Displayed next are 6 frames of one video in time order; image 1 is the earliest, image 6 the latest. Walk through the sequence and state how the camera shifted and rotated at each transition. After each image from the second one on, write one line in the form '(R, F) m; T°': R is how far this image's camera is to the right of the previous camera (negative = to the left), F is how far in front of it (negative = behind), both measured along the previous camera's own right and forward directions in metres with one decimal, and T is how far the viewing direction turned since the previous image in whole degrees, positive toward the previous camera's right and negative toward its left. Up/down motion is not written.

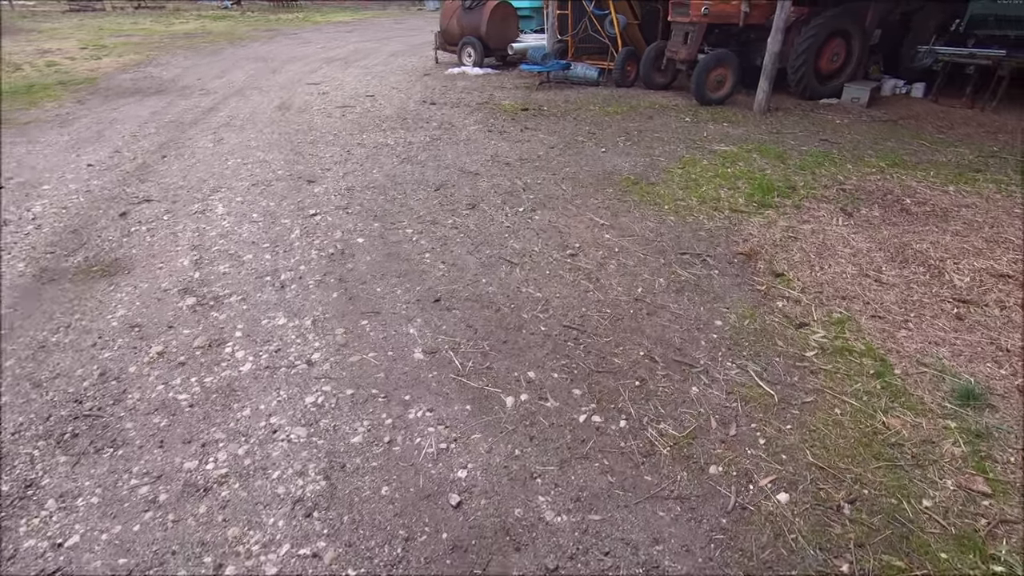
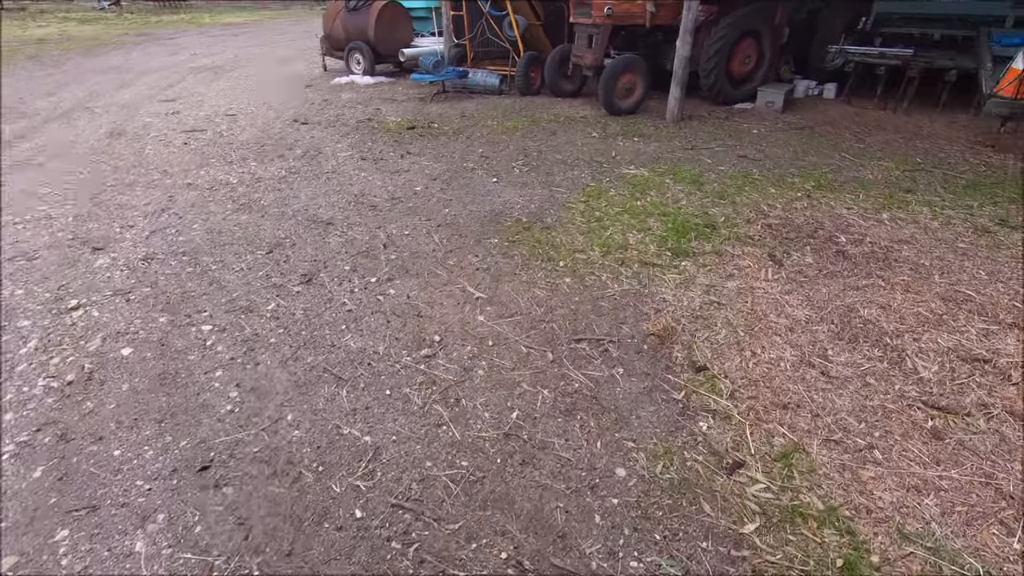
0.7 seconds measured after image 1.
(+0.5, +0.9) m; +6°
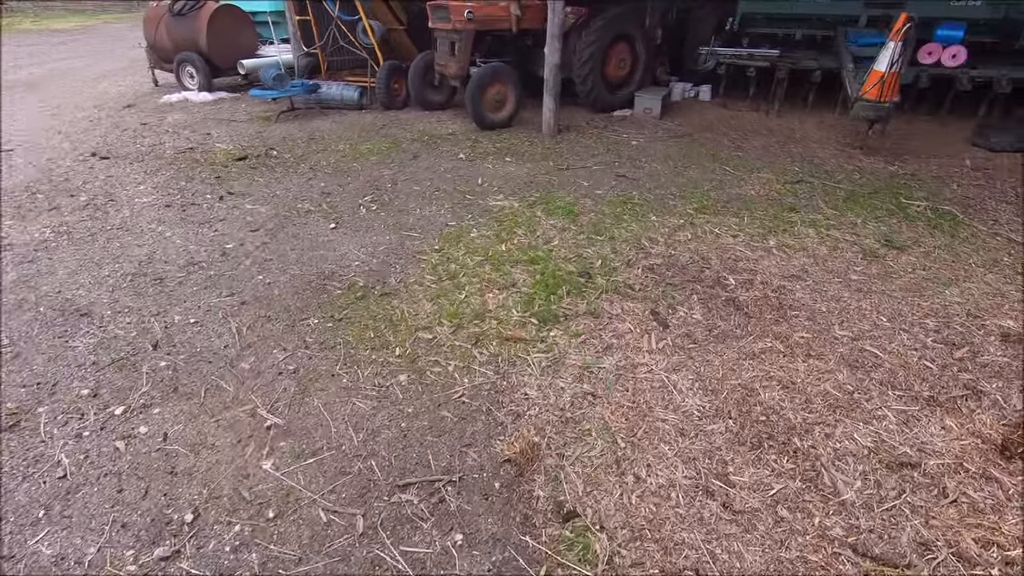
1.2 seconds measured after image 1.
(+0.4, +0.7) m; +9°
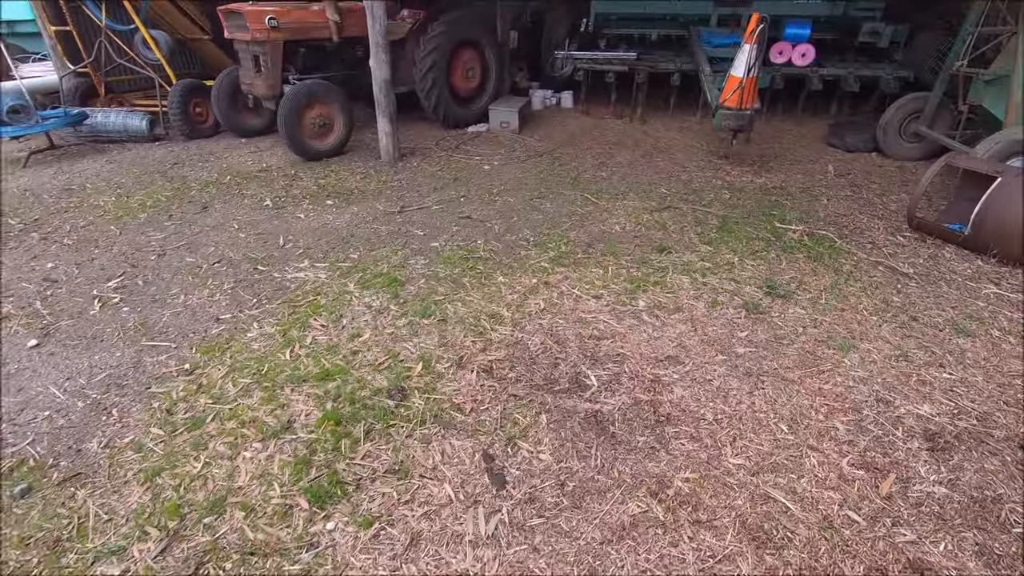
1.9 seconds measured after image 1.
(+0.5, +0.9) m; +10°
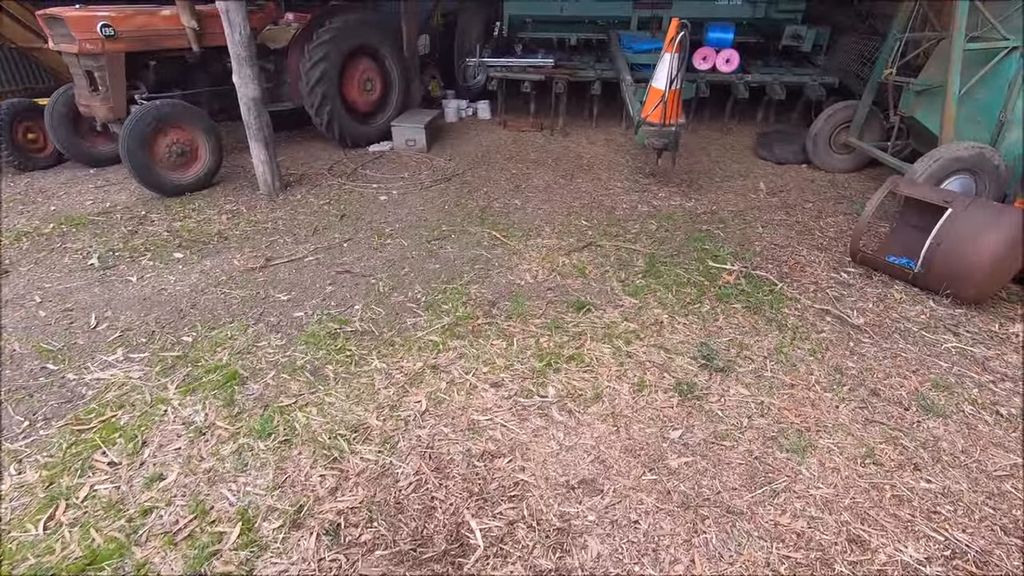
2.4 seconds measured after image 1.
(+0.3, +0.6) m; +6°
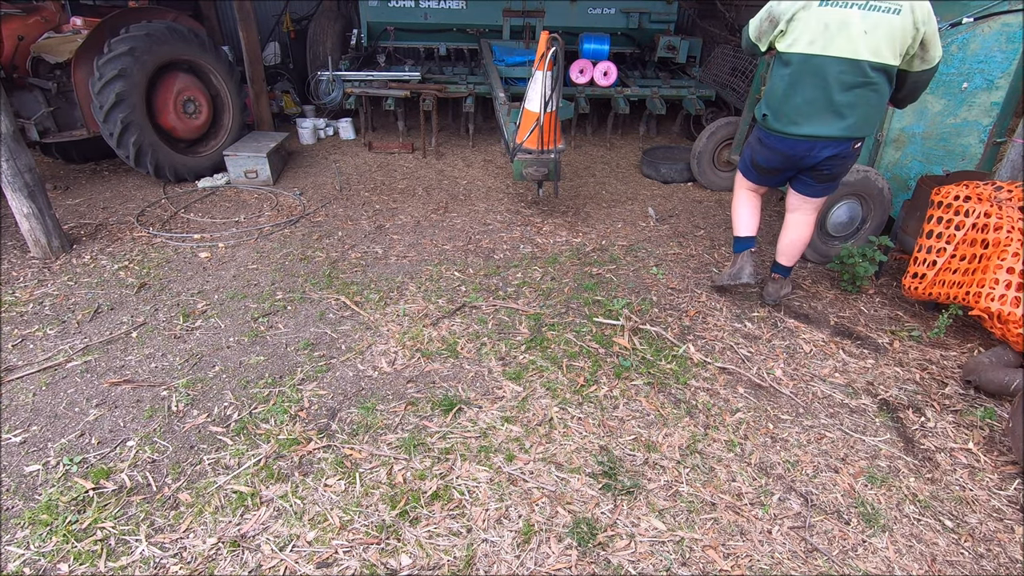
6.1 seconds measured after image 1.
(+0.3, +0.6) m; +10°
